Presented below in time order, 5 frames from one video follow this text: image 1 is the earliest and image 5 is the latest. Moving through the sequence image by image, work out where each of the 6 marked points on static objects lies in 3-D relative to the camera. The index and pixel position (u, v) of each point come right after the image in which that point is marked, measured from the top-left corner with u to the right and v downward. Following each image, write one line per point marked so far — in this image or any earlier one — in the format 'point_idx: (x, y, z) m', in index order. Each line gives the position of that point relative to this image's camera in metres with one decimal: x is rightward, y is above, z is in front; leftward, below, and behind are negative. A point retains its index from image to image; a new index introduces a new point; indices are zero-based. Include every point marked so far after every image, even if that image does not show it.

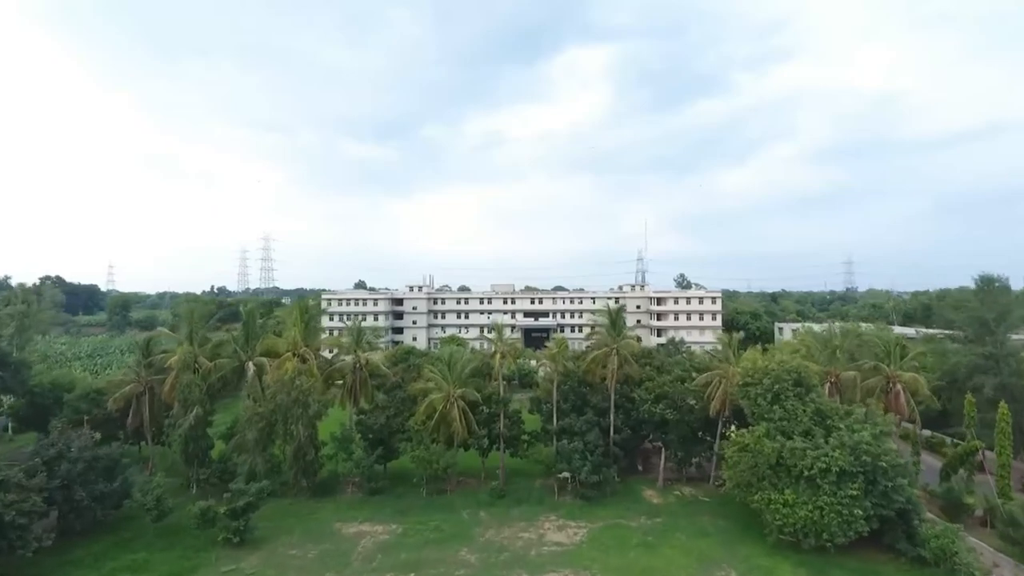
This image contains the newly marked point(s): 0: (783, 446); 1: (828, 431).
0: (+8.7, -5.0, +19.5) m
1: (+10.3, -4.7, +20.0) m
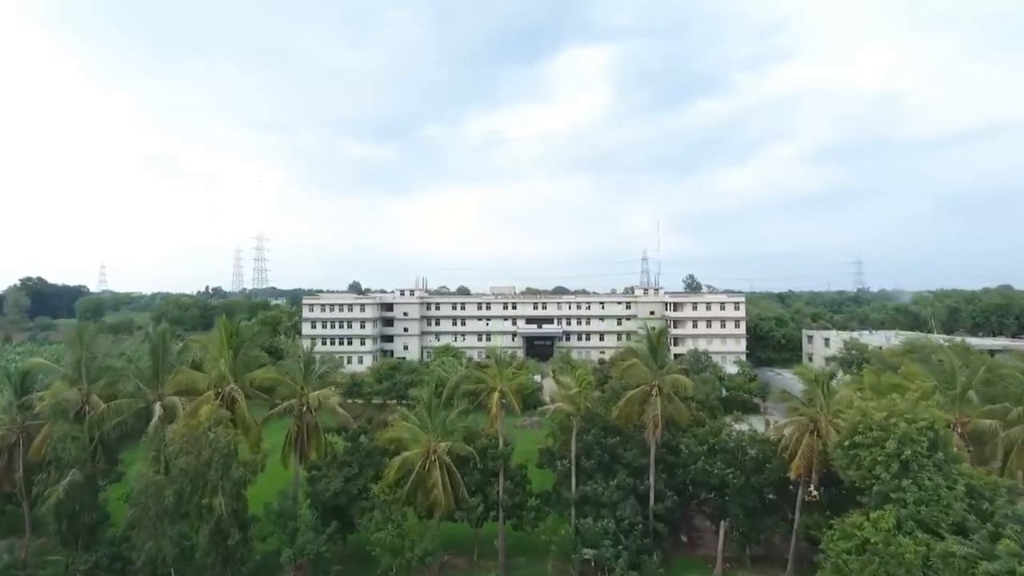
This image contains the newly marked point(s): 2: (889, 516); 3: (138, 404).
0: (+8.8, -5.5, +12.8) m
1: (+10.4, -5.1, +13.3) m
2: (+8.4, -5.1, +13.7) m
3: (-11.3, -3.5, +18.5) m
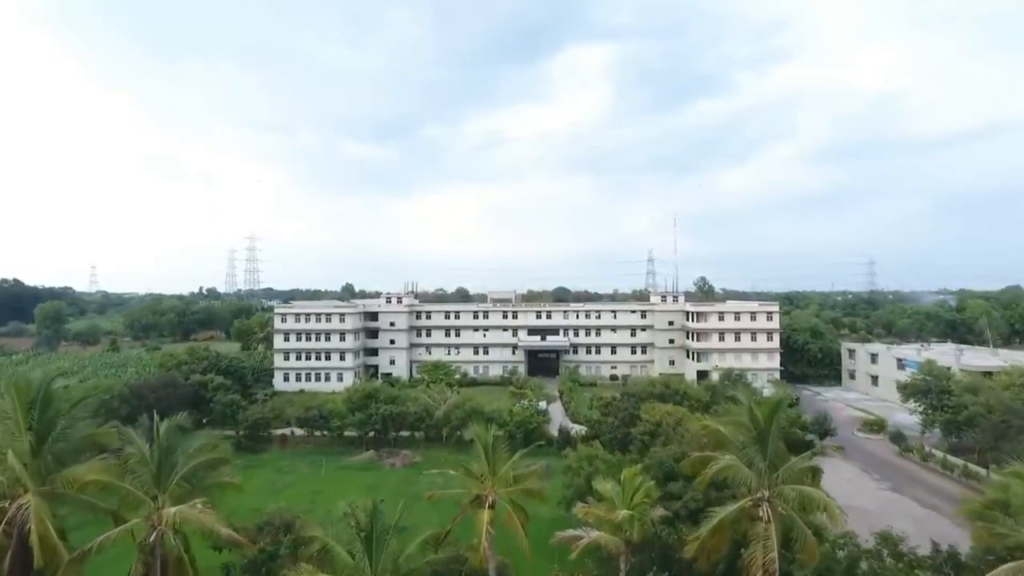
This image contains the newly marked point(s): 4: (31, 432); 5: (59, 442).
0: (+8.8, -6.1, +5.0) m
1: (+10.5, -5.8, +5.5) m
2: (+8.5, -5.8, +5.9) m
3: (-11.3, -4.2, +10.7) m
4: (-8.6, -2.5, +10.8) m
5: (-8.3, -2.8, +11.1) m
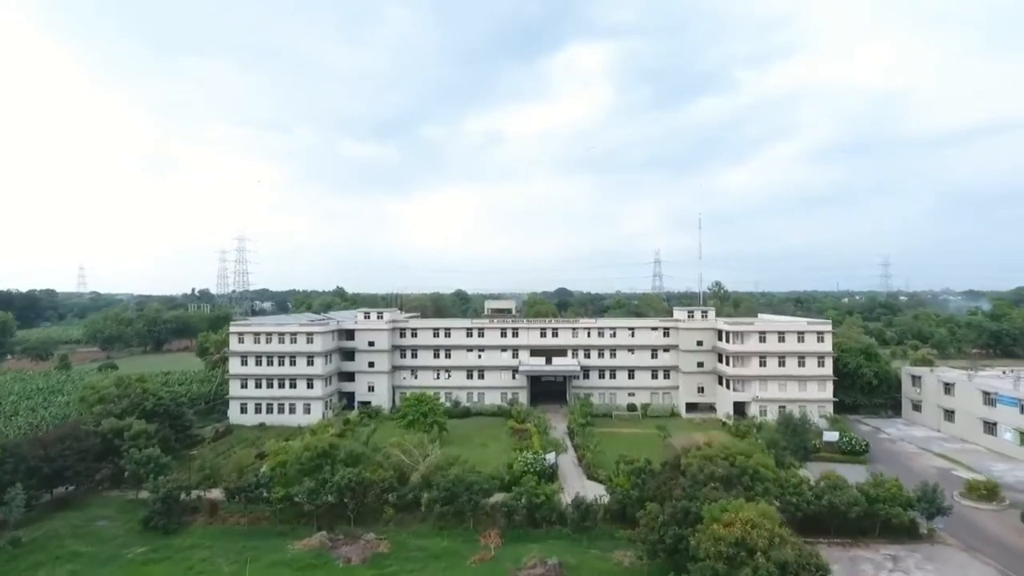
0: (+8.8, -7.3, -4.0) m
1: (+10.5, -7.0, -3.5) m
2: (+8.4, -6.9, -3.1) m
3: (-11.3, -5.3, +1.7) m
4: (-8.6, -3.7, +1.8) m
5: (-8.4, -3.9, +2.1) m
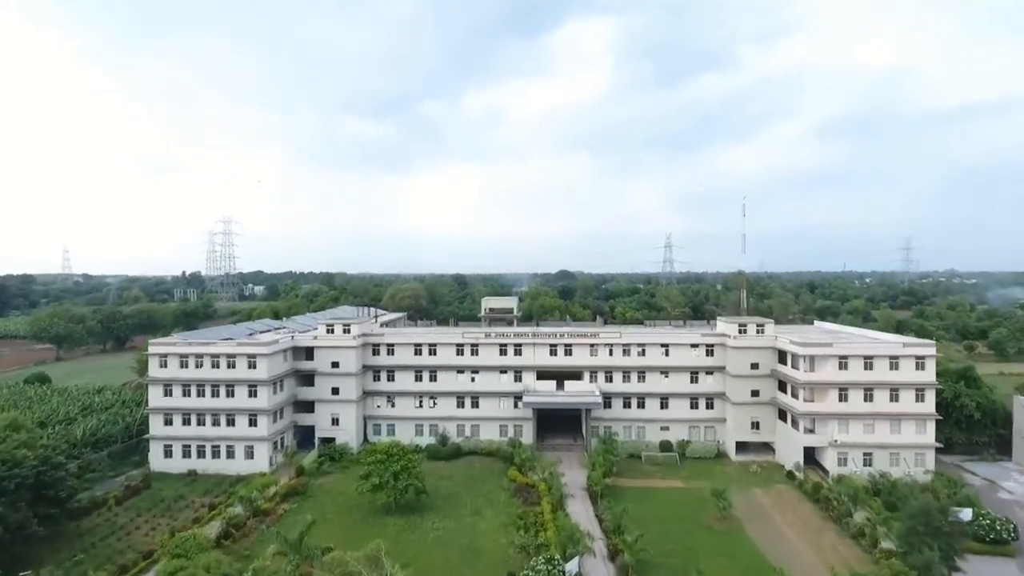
0: (+8.9, -9.5, -14.8) m
1: (+10.5, -9.2, -14.3) m
2: (+8.5, -9.1, -13.9) m
3: (-11.2, -7.4, -9.1) m
4: (-8.5, -5.7, -9.1) m
5: (-8.3, -6.0, -8.7) m
